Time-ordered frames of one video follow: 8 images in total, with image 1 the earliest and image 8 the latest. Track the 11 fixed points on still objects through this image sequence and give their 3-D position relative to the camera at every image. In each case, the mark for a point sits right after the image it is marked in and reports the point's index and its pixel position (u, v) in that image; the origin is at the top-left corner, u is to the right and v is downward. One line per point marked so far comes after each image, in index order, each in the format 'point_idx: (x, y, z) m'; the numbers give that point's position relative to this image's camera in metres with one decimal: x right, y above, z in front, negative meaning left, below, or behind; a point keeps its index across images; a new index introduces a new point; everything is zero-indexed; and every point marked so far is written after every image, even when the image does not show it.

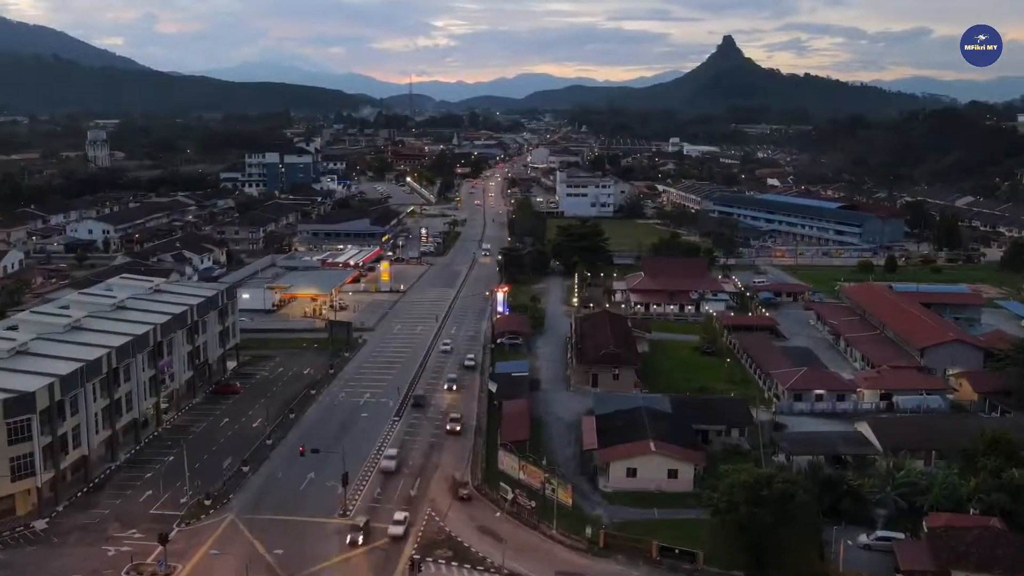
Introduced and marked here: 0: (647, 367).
0: (+2.5, -1.5, +15.9) m
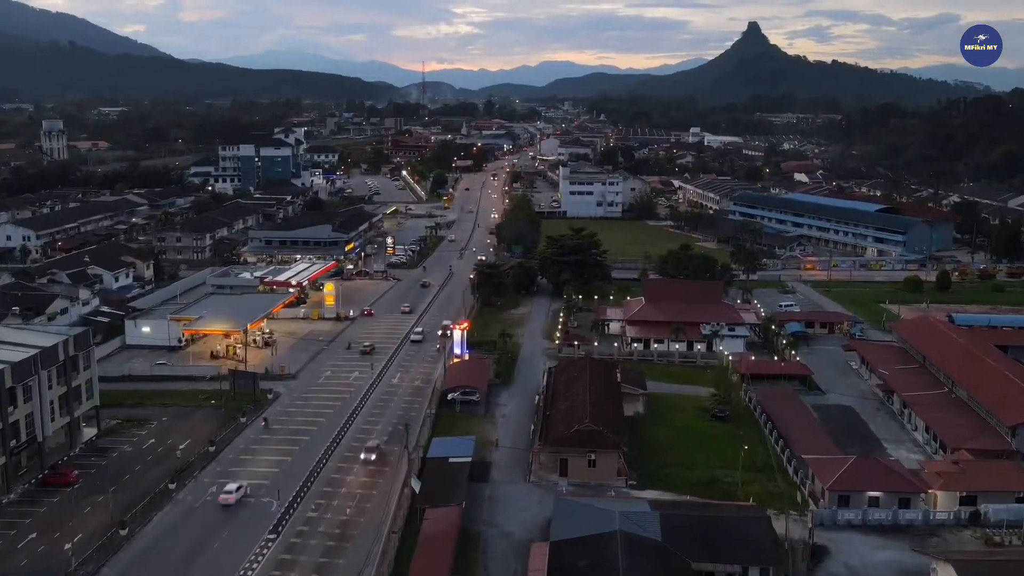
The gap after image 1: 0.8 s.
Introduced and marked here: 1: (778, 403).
0: (+1.8, -2.1, +11.9) m
1: (+4.0, -1.7, +12.9) m
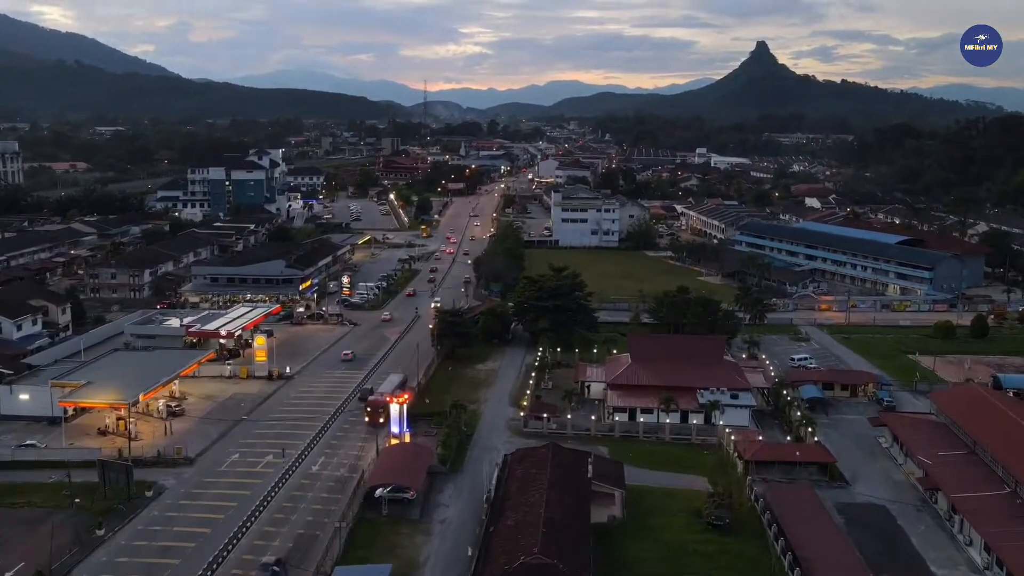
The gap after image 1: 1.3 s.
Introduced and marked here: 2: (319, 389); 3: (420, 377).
0: (+1.0, -2.9, +9.2) m
1: (+3.3, -2.6, +10.1) m
2: (-3.3, -1.7, +14.9) m
3: (-1.6, -1.6, +15.1) m
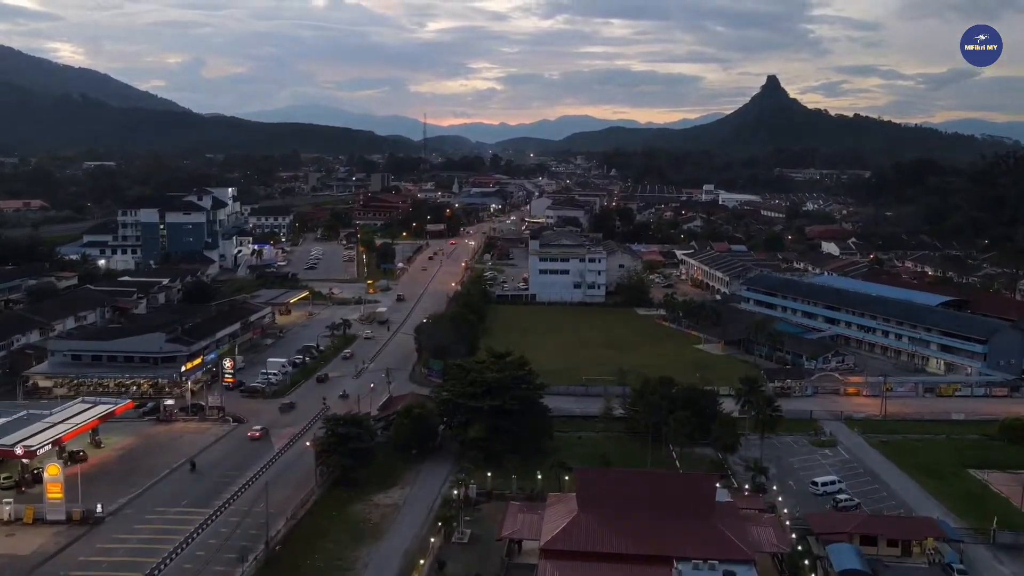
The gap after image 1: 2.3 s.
0: (-0.3, -4.0, +4.5) m
1: (+2.0, -3.7, +5.4) m
2: (-4.6, -3.0, +10.3) m
3: (-2.8, -2.9, +10.5) m
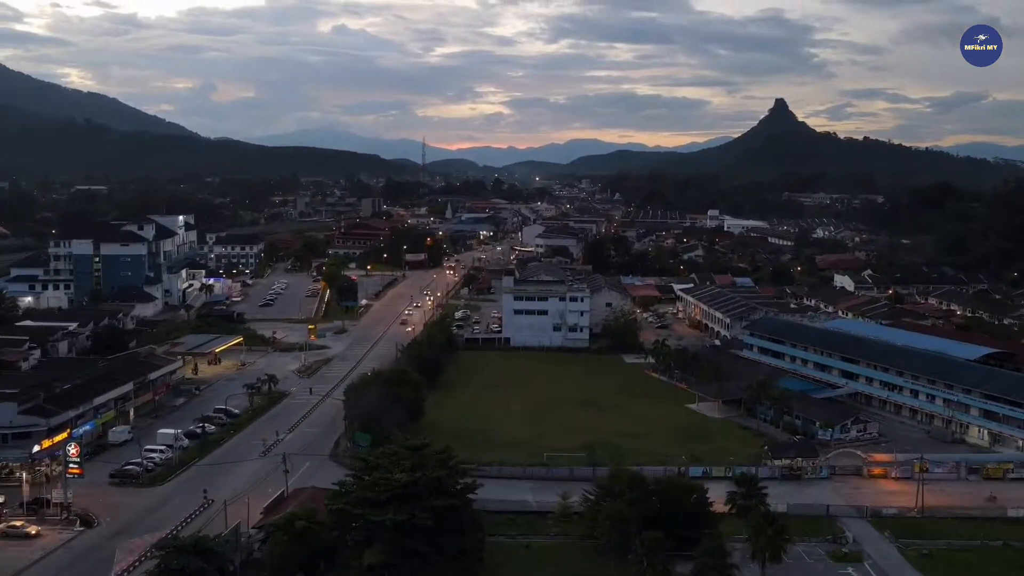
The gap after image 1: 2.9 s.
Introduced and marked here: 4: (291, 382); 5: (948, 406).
0: (-1.3, -4.6, +1.1) m
1: (+0.9, -4.3, +2.0) m
2: (-5.6, -3.8, +6.9) m
3: (-3.8, -3.6, +7.1) m
4: (-4.9, -2.1, +19.2) m
5: (+8.5, -2.3, +16.9) m
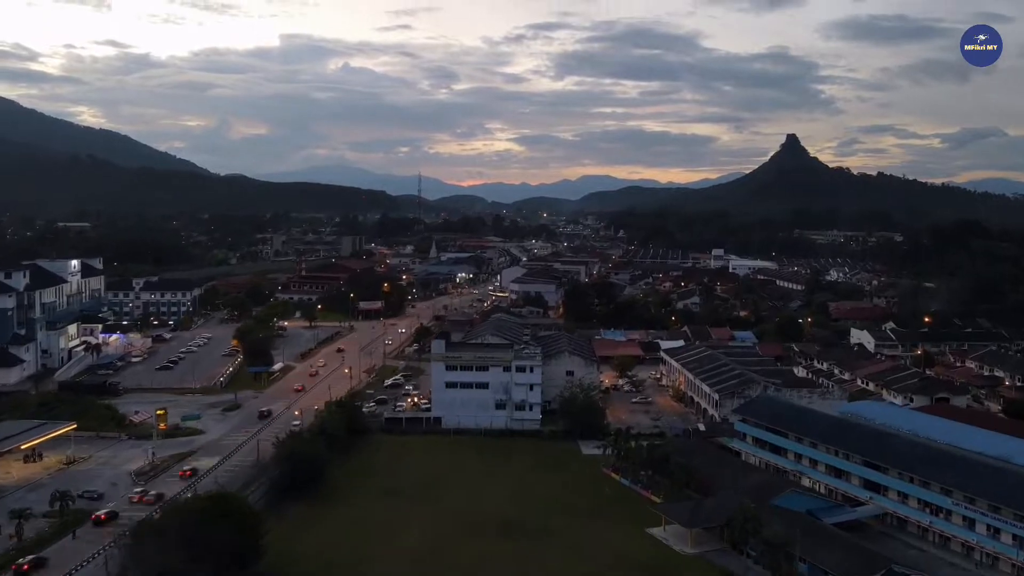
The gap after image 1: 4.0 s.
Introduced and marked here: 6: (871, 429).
0: (-3.2, -5.1, -4.1) m
1: (-0.9, -4.9, -3.2) m
2: (-7.4, -4.5, +1.8) m
3: (-5.6, -4.4, +2.0) m
4: (-6.6, -3.3, +14.2) m
5: (+6.9, -3.5, +11.6) m
6: (+6.2, -2.4, +14.9) m
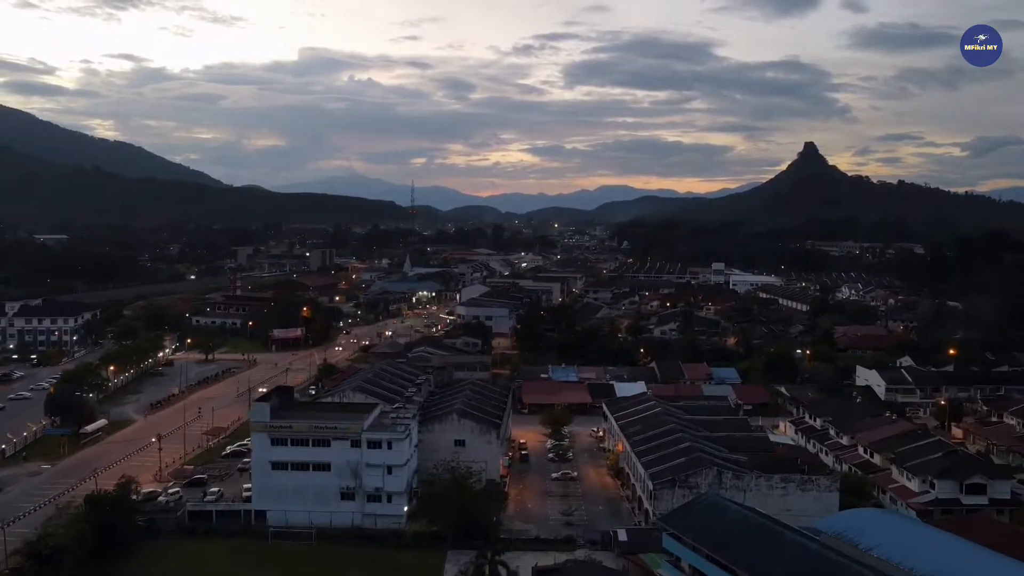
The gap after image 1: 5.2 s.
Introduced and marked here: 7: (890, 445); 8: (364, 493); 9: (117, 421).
0: (-6.0, -5.5, -9.8) m
1: (-3.7, -5.2, -8.9) m
2: (-10.1, -5.0, -3.7) m
3: (-8.3, -4.8, -3.6) m
4: (-9.0, -3.9, +8.6) m
5: (+4.3, -4.0, +5.8) m
6: (+3.7, -3.0, +9.1) m
7: (+7.1, -2.9, +16.0) m
8: (-2.3, -3.3, +13.9) m
9: (-8.8, -2.9, +19.2) m
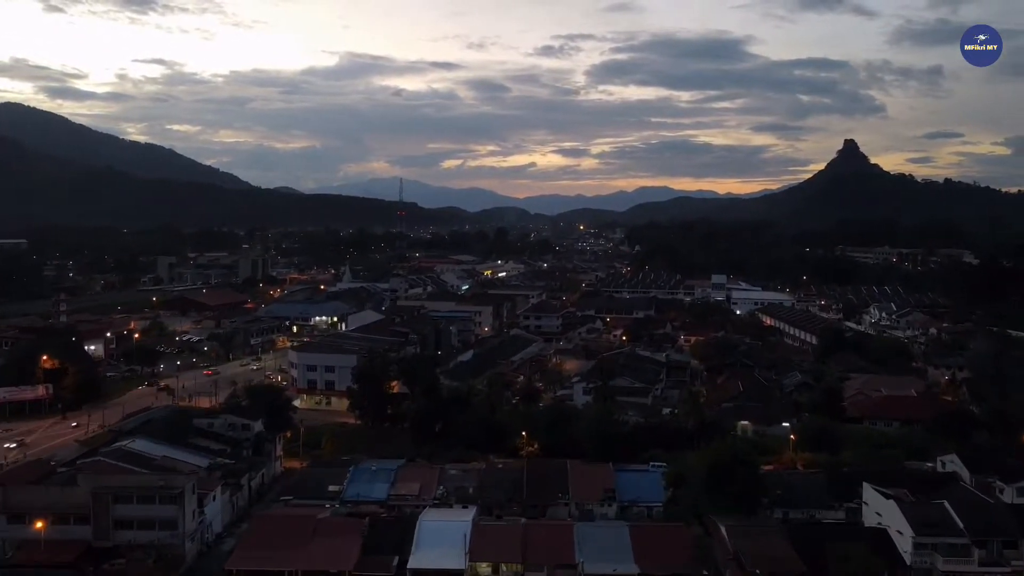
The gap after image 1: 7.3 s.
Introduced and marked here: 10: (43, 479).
0: (-11.6, -6.3, -19.7) m
1: (-9.2, -6.1, -18.9) m
2: (-15.4, -5.8, -13.5) m
3: (-13.6, -5.7, -13.4) m
4: (-13.8, -4.8, -1.2) m
5: (-0.6, -4.9, -4.6) m
6: (-1.0, -3.9, -1.2) m
7: (+2.6, -3.8, +5.6) m
8: (-6.8, -4.2, +3.8) m
9: (-13.1, -3.8, +9.4) m
10: (-6.8, -2.7, +12.8) m
